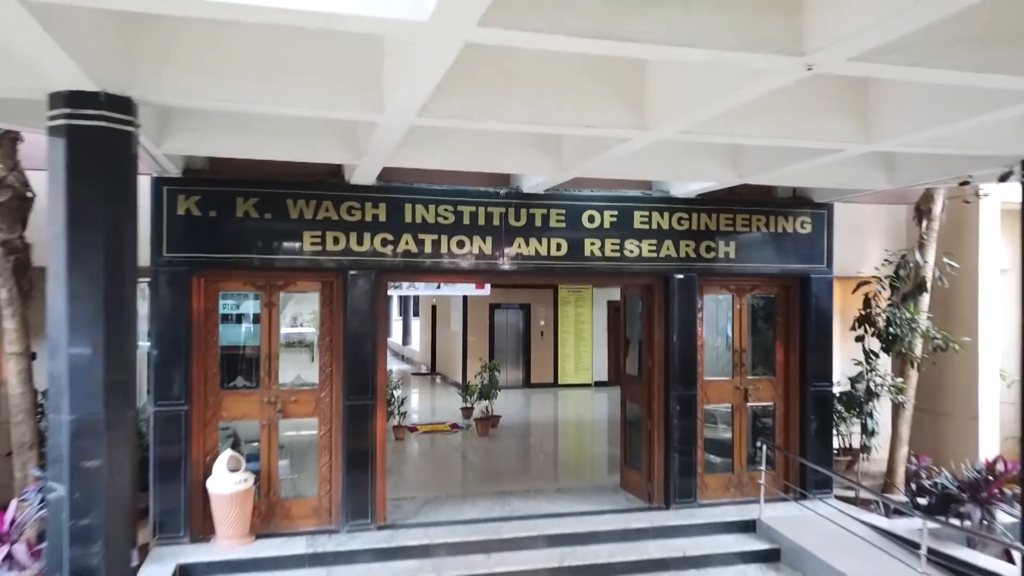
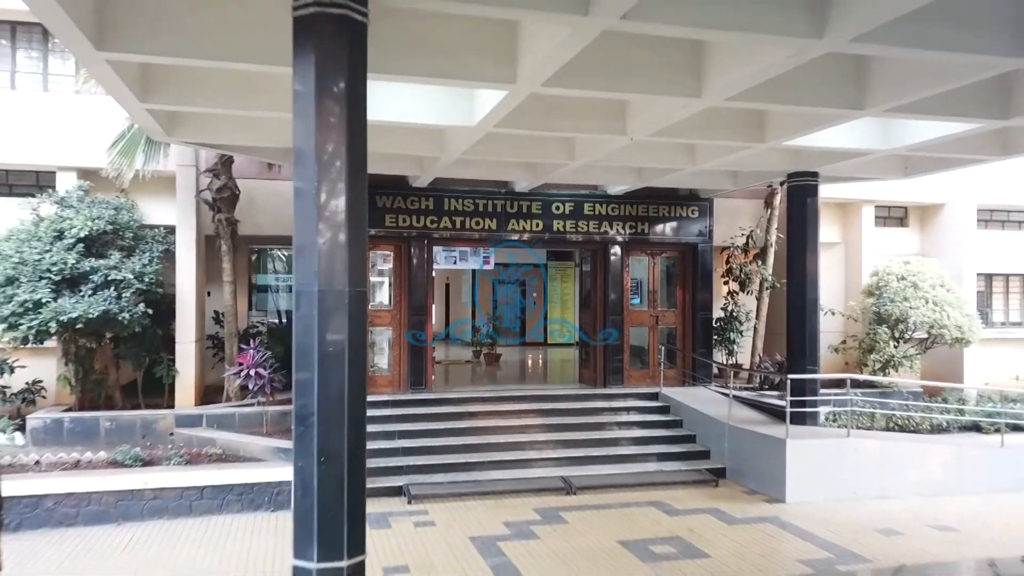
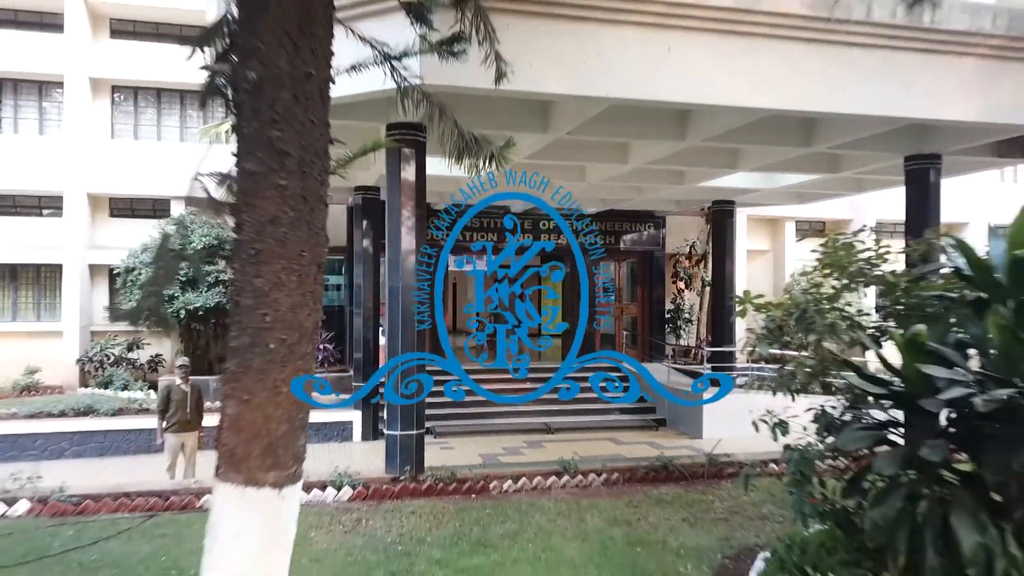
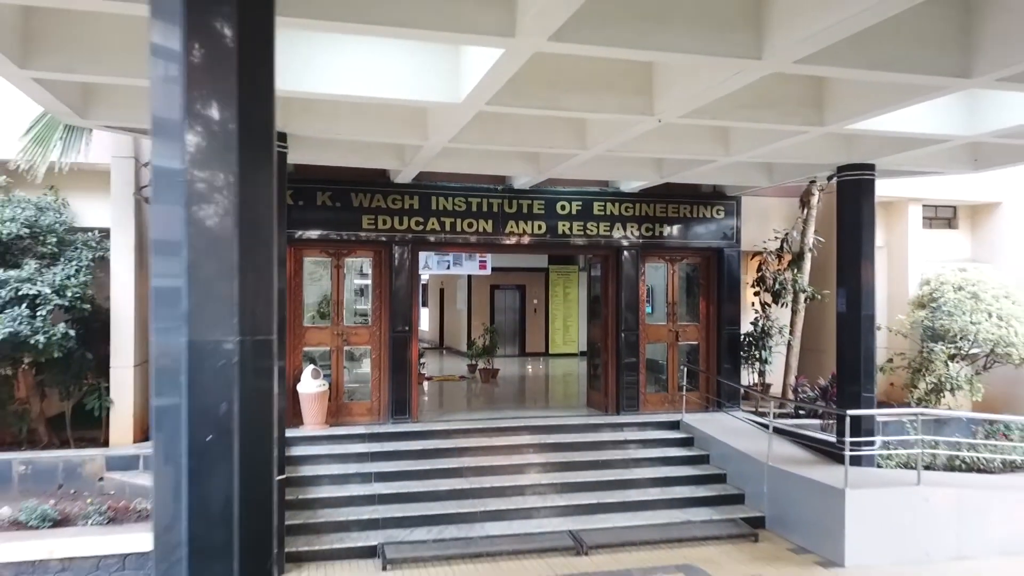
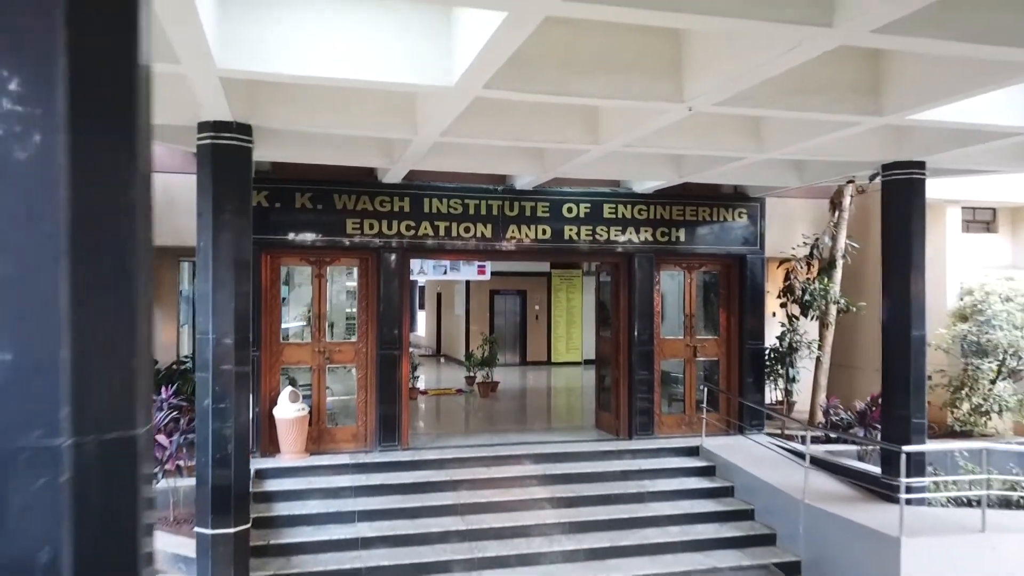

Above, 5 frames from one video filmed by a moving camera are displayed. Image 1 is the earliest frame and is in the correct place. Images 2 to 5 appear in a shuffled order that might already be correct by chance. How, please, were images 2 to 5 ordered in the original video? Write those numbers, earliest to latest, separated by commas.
5, 4, 2, 3
